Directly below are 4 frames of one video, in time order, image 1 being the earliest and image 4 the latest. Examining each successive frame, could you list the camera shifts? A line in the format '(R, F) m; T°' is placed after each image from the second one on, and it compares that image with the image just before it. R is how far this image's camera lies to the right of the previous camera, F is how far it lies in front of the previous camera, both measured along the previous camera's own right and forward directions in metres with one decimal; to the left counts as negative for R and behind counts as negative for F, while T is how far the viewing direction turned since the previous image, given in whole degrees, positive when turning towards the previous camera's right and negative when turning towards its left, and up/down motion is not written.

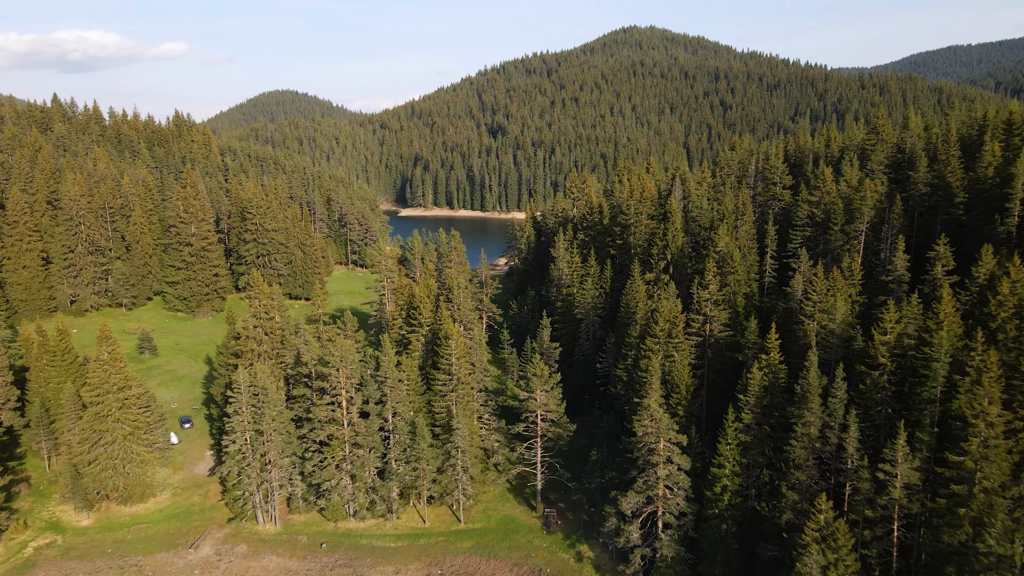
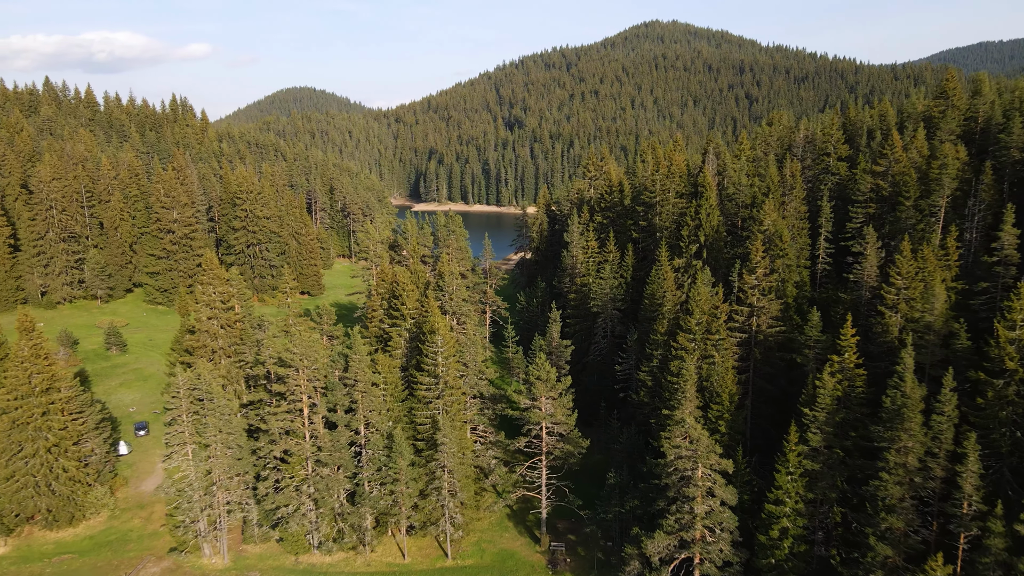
(+1.2, +9.5) m; -2°
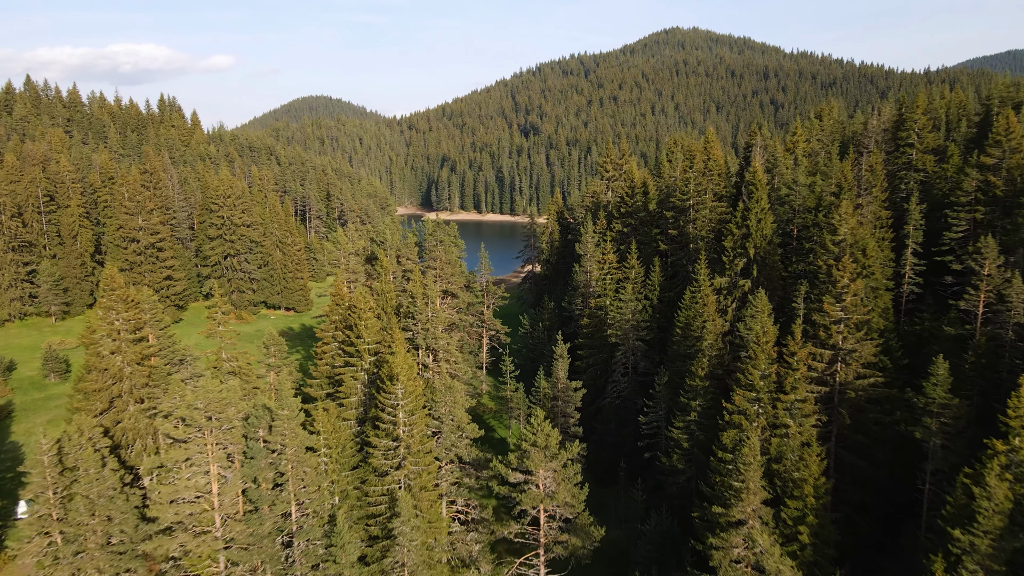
(+1.3, +11.4) m; -1°
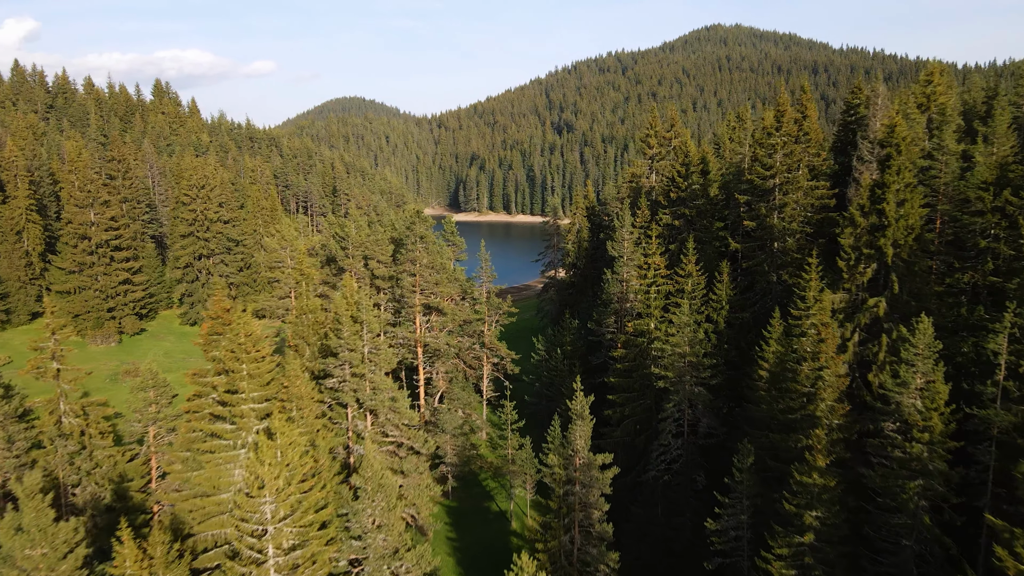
(+1.6, +14.8) m; -3°
